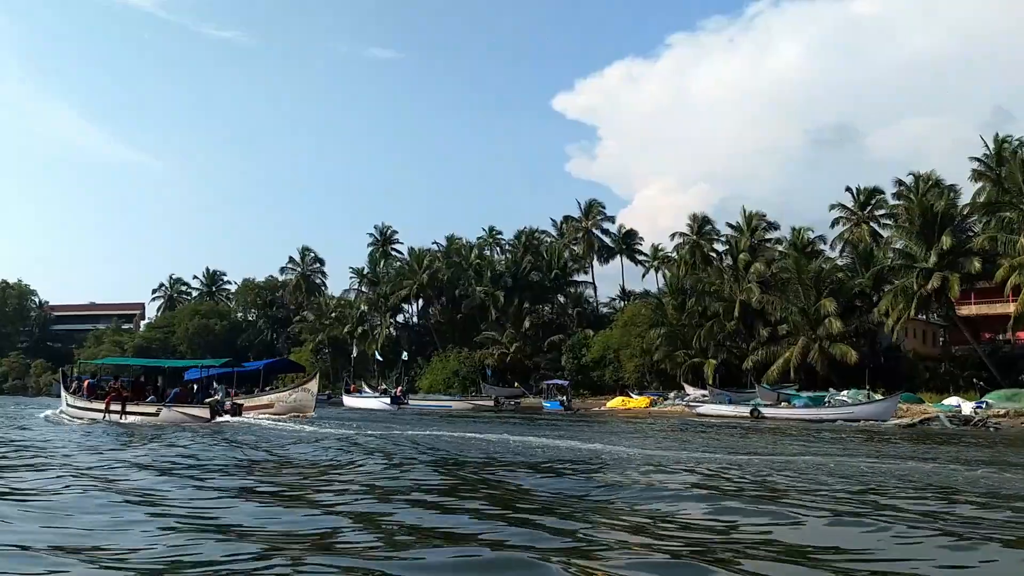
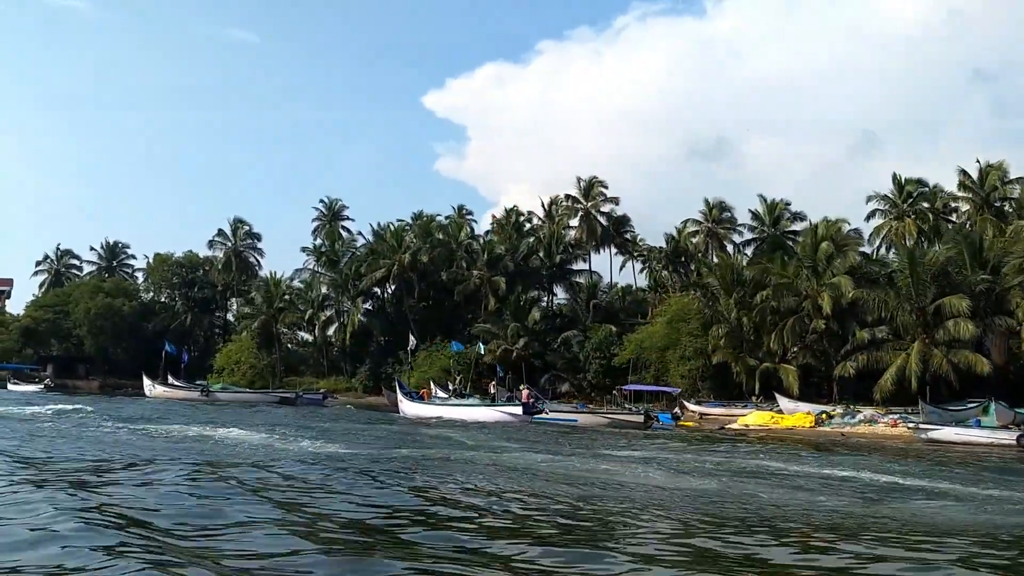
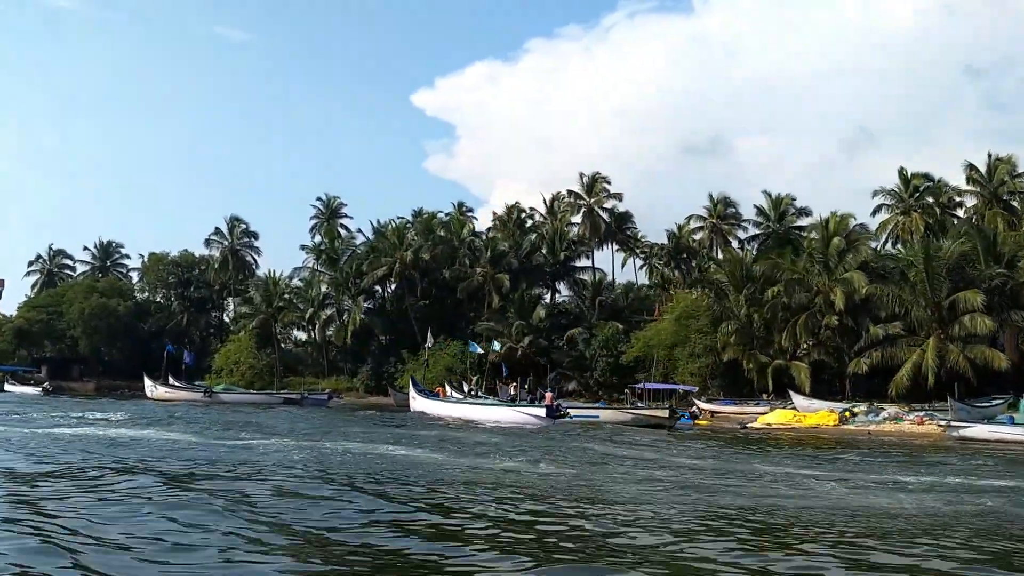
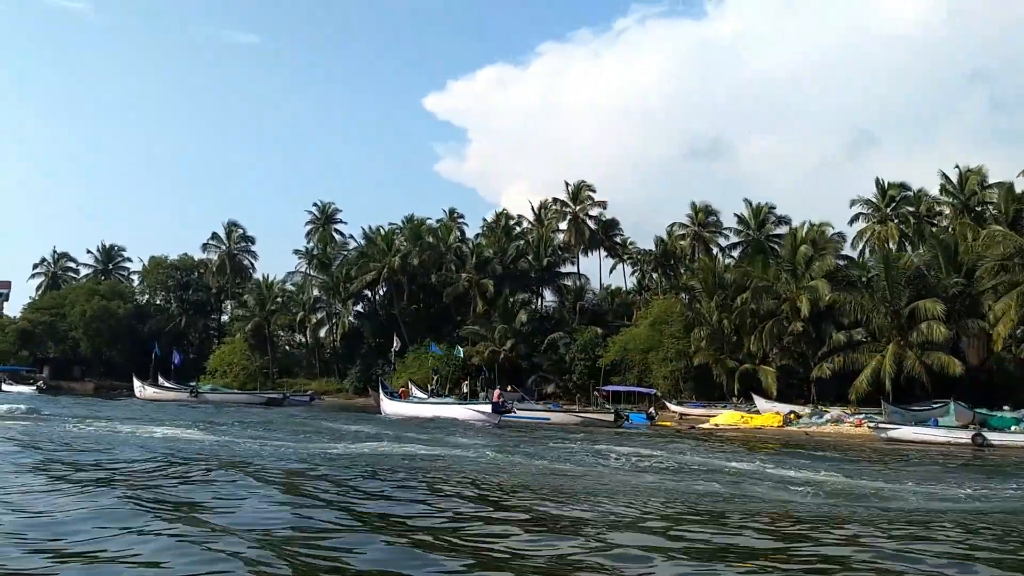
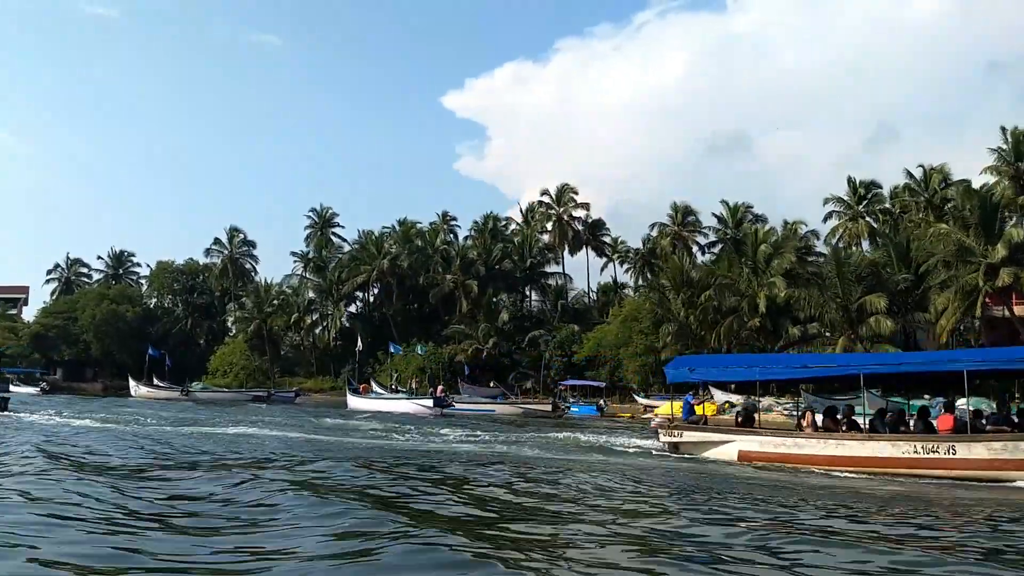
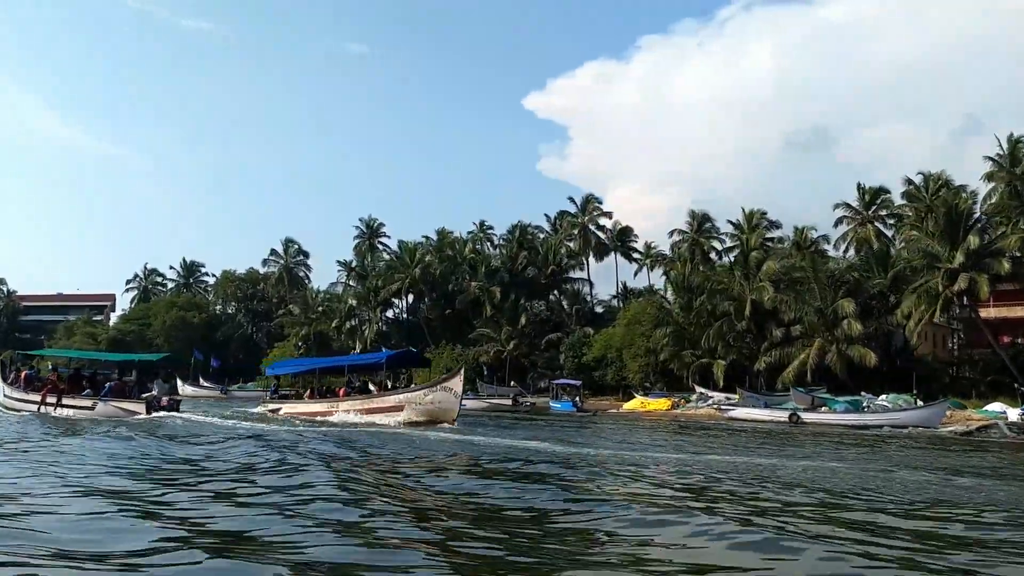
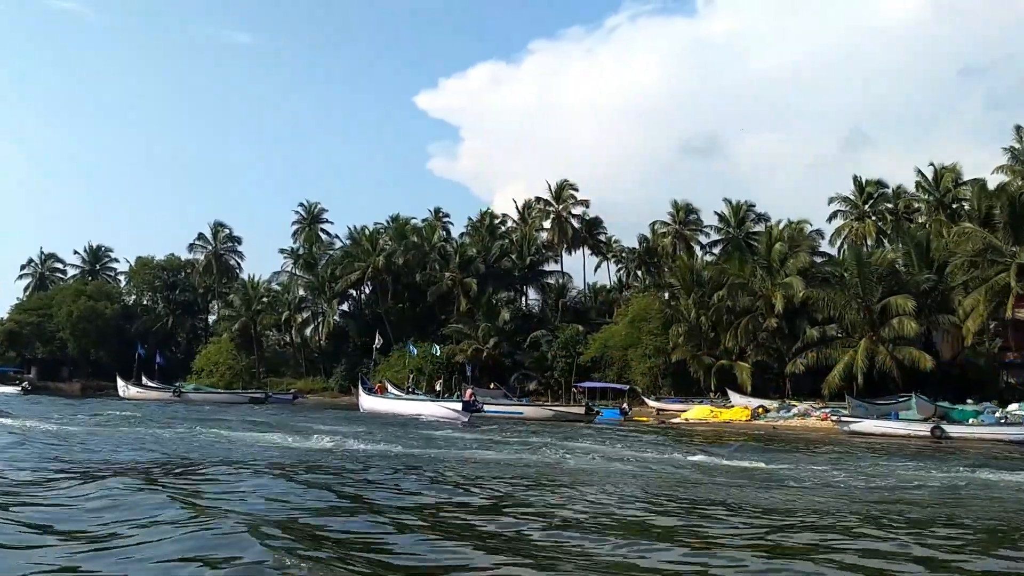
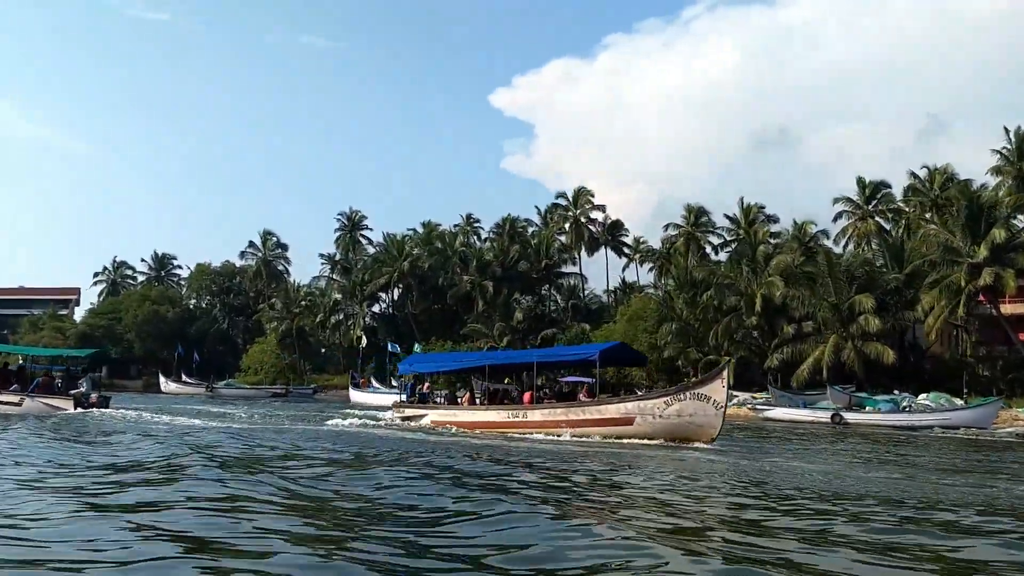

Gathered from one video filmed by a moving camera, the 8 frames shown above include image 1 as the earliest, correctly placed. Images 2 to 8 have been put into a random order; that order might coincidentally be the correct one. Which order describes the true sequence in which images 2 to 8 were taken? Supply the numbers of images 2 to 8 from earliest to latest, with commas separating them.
6, 8, 5, 7, 4, 2, 3
